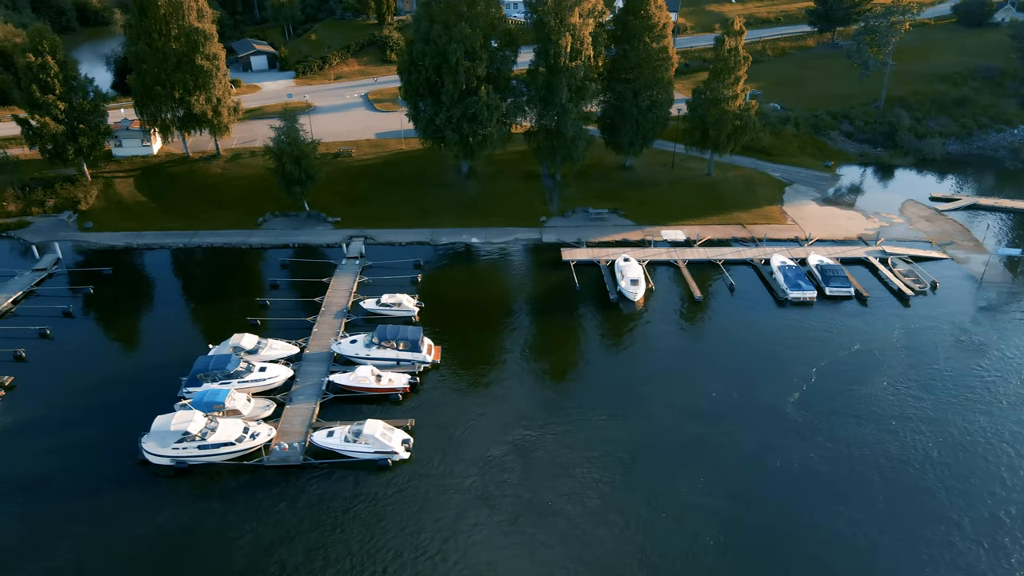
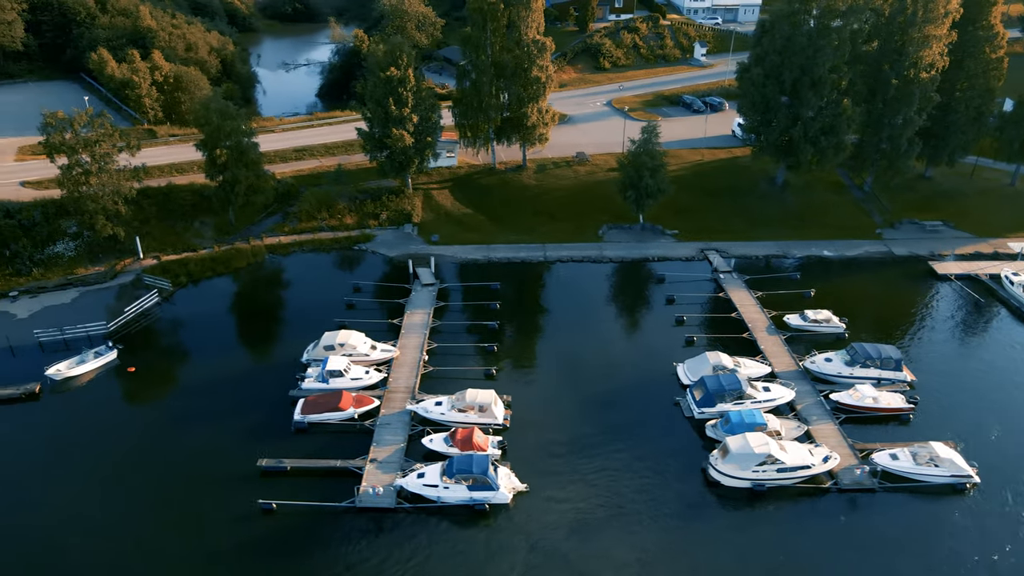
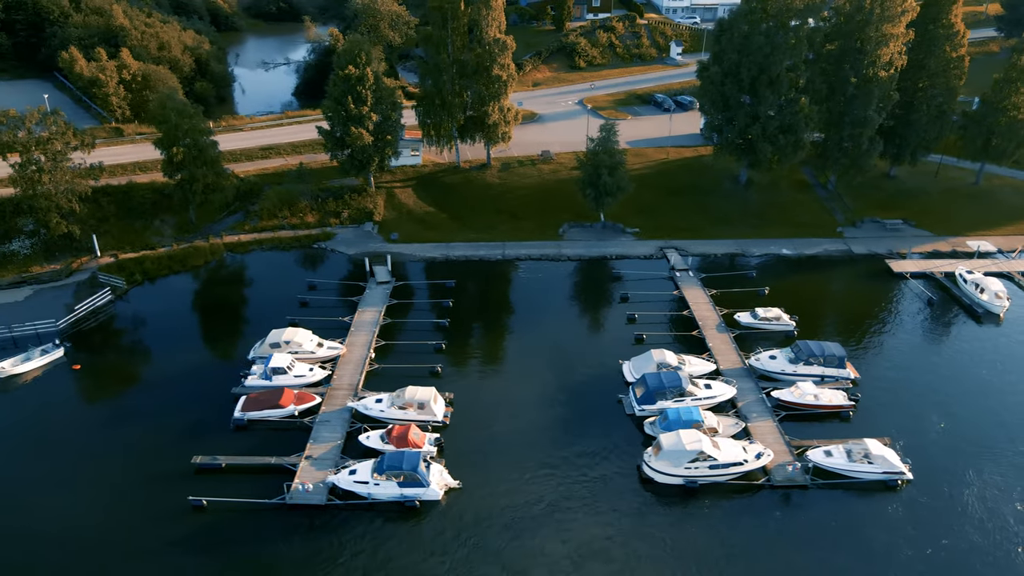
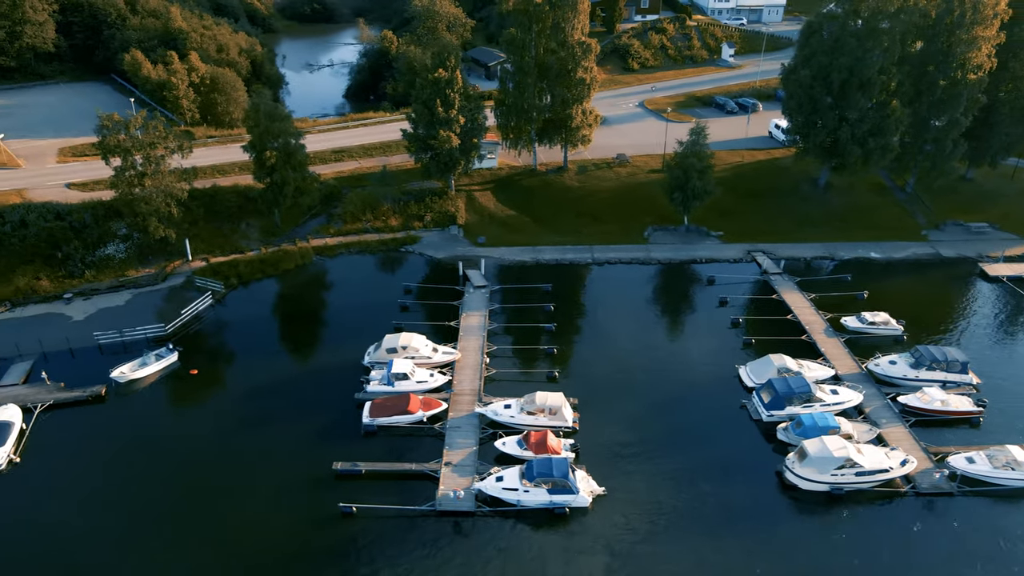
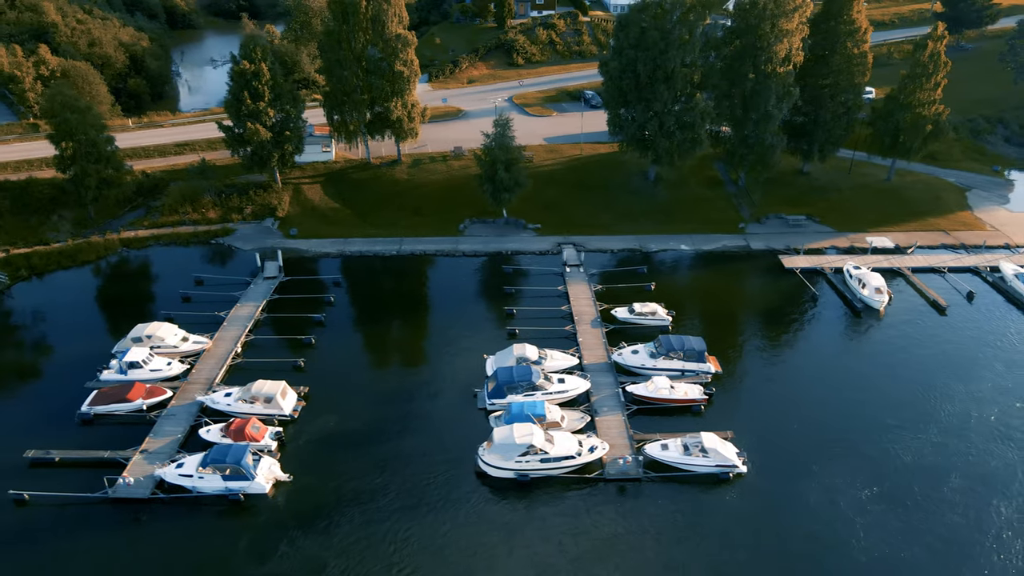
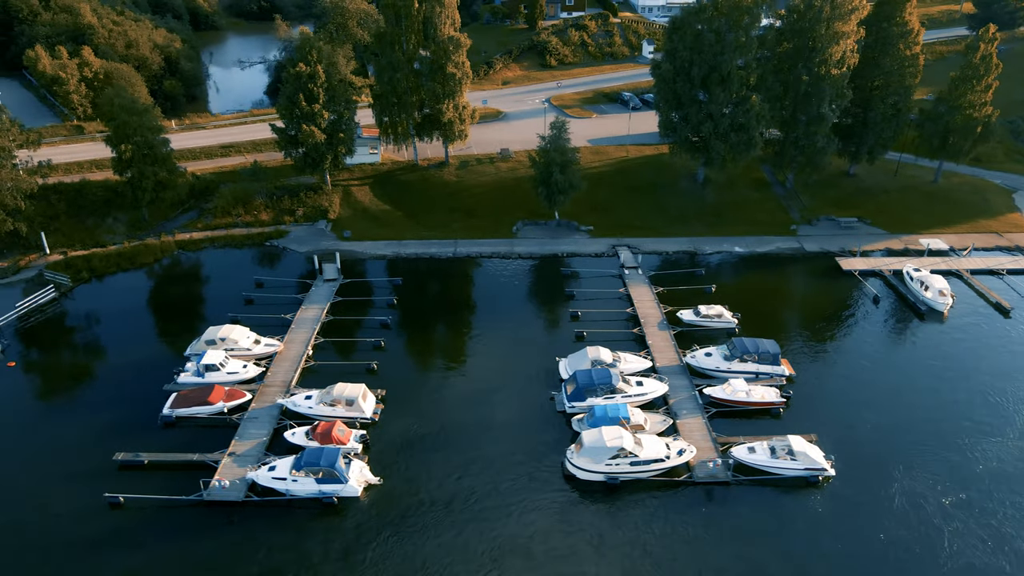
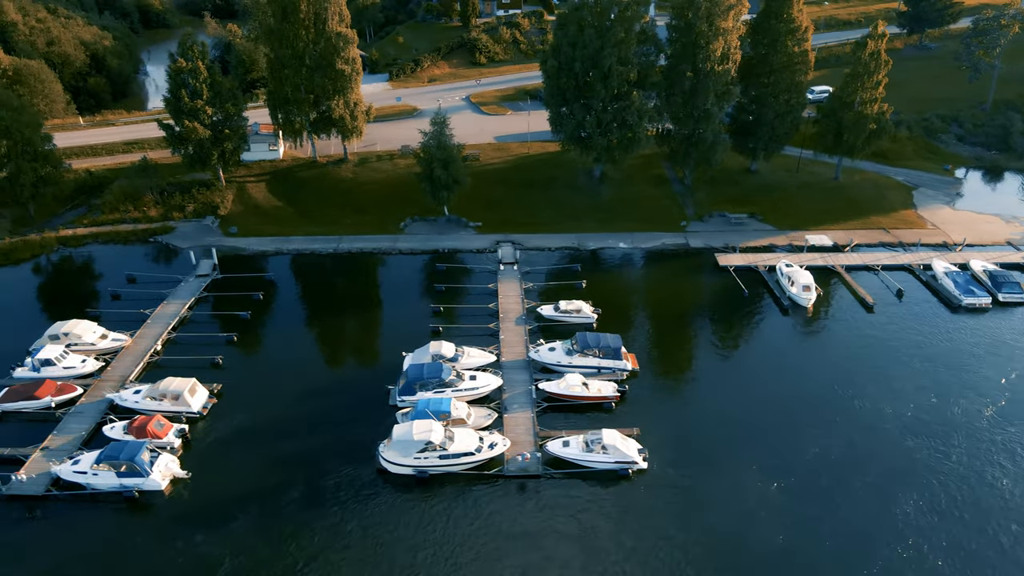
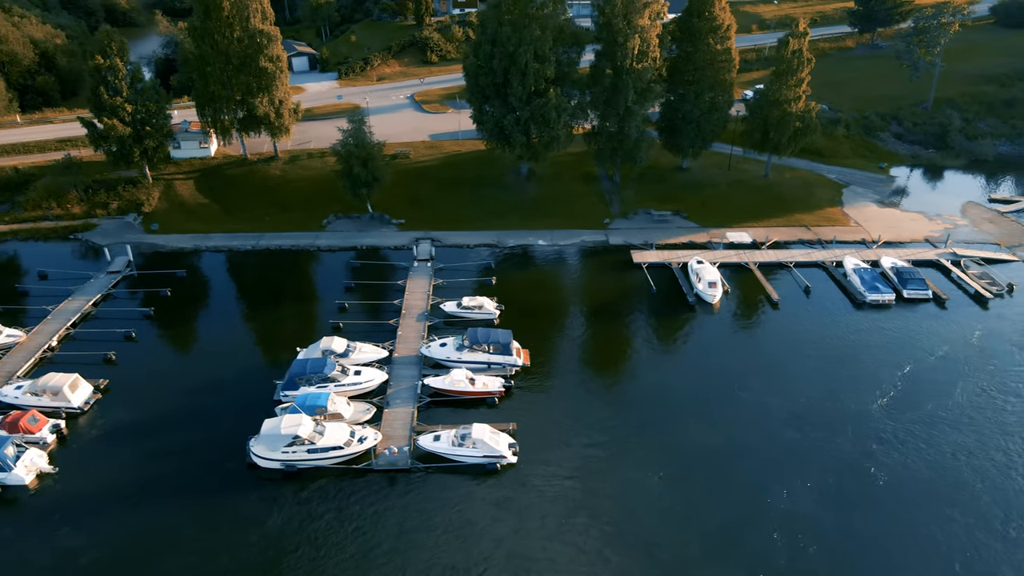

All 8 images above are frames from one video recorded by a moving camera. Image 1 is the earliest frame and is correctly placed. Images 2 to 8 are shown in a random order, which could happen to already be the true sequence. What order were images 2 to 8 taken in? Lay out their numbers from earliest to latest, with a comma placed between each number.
8, 7, 5, 6, 3, 2, 4
